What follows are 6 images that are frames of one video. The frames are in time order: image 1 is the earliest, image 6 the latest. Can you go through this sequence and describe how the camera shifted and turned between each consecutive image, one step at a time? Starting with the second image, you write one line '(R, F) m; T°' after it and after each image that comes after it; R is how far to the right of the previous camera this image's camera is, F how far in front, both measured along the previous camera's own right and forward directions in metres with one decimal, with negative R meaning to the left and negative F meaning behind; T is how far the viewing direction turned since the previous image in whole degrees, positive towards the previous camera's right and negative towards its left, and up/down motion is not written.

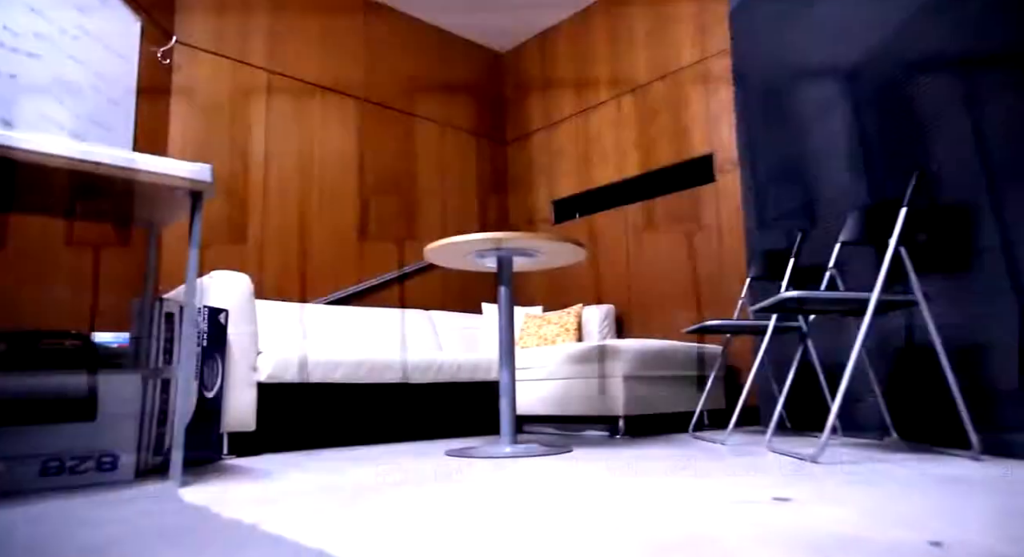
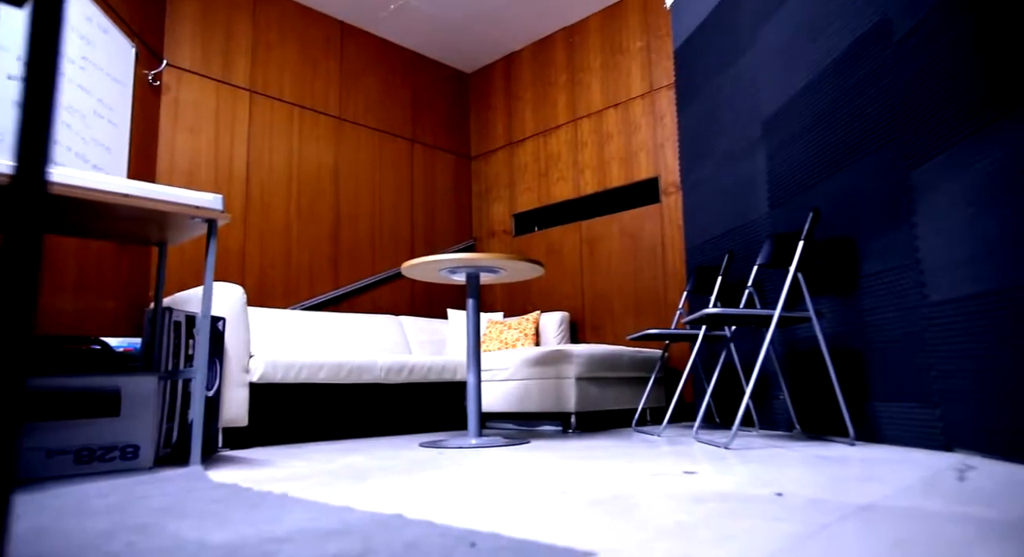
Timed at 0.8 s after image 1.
(0.0, -0.4) m; +4°
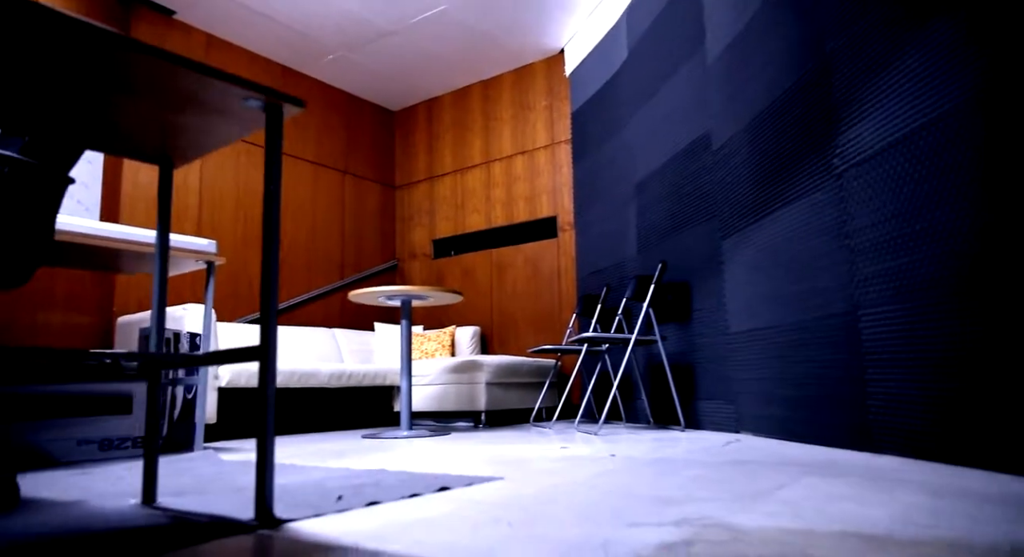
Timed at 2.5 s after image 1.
(-0.1, -0.9) m; +8°
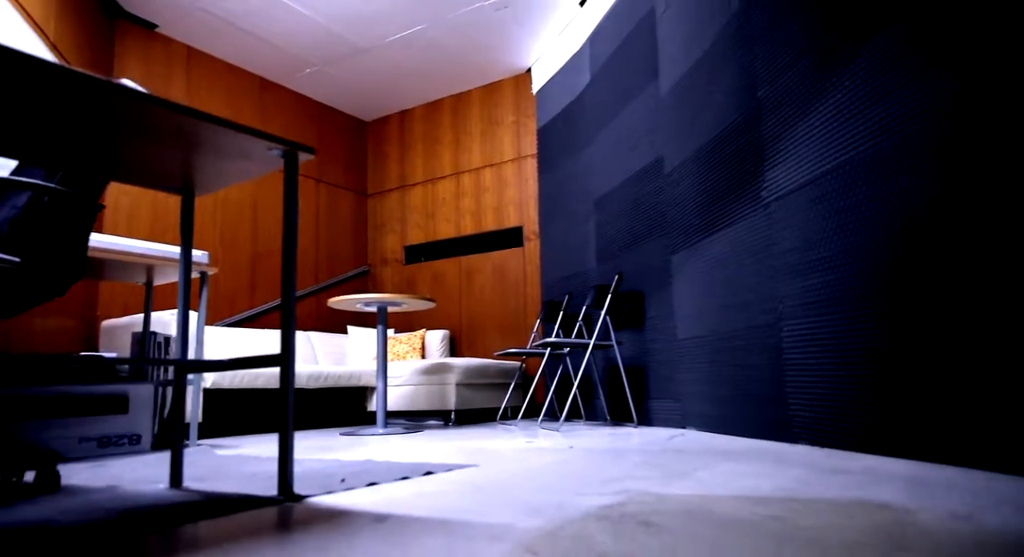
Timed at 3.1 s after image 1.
(0.0, -0.3) m; +3°
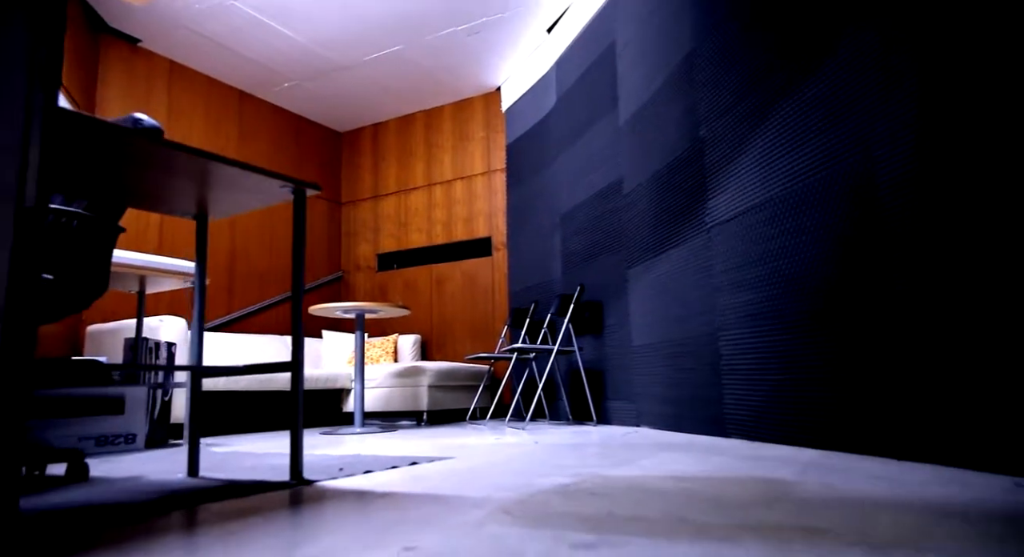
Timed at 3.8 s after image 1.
(0.0, -0.3) m; +3°
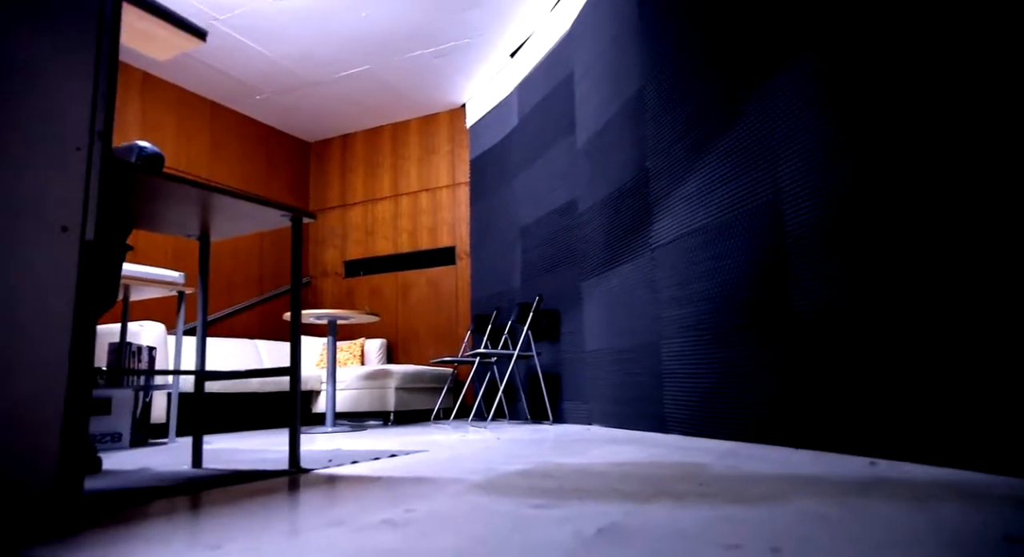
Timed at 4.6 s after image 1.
(0.0, -0.4) m; +4°
